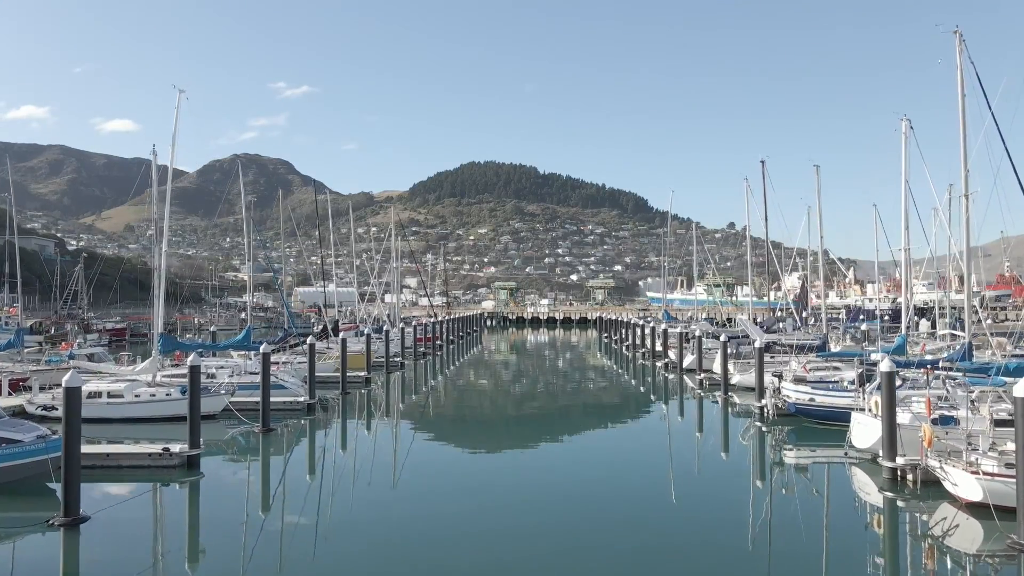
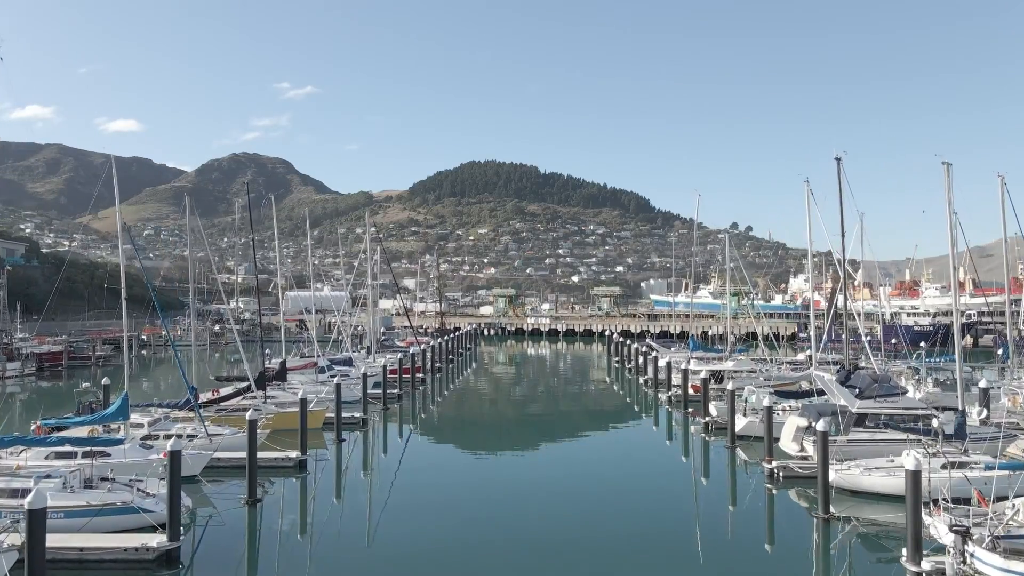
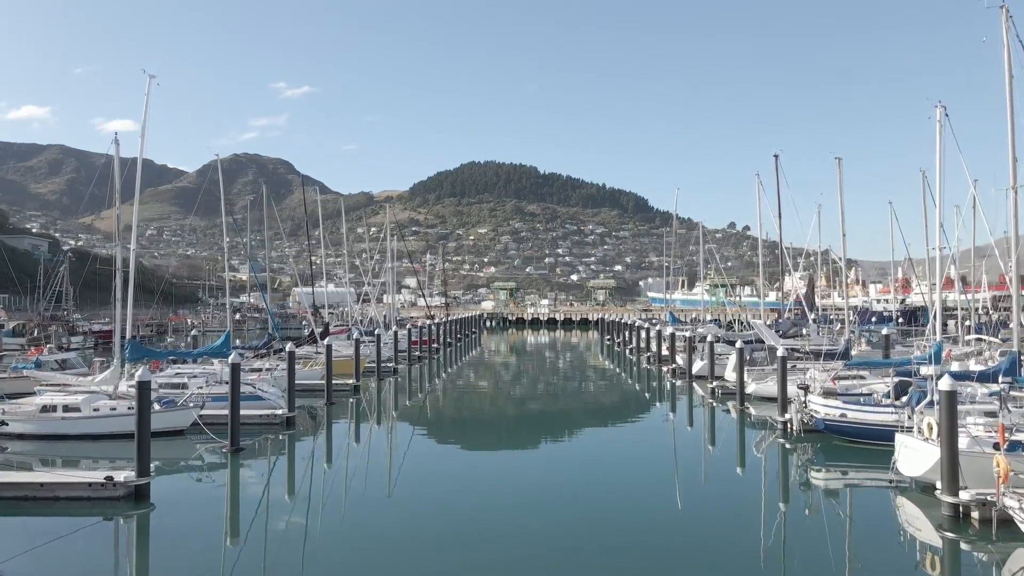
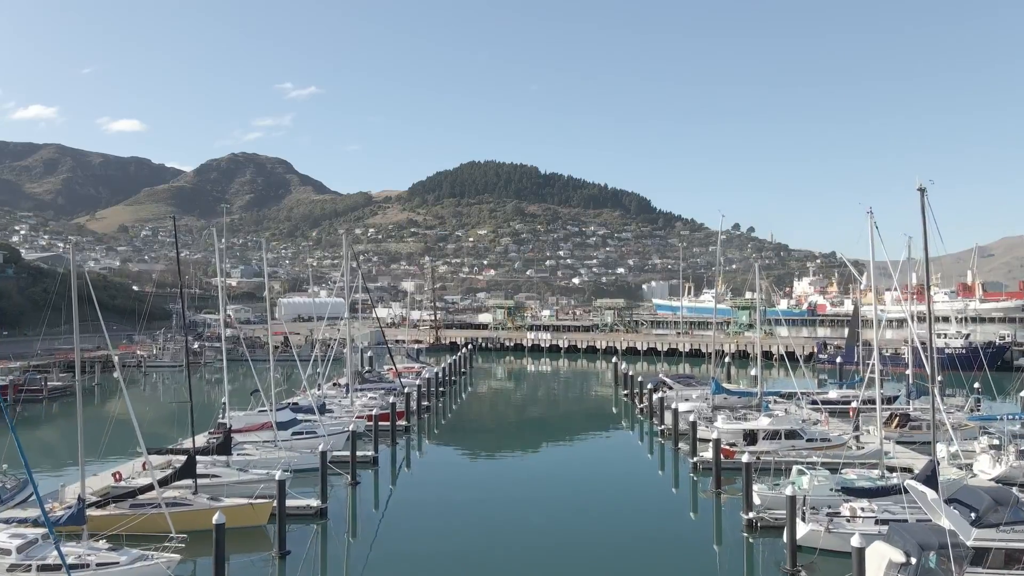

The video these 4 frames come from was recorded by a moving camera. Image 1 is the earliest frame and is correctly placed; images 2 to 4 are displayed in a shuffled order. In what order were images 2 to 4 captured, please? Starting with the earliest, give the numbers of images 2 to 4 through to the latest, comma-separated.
3, 2, 4
